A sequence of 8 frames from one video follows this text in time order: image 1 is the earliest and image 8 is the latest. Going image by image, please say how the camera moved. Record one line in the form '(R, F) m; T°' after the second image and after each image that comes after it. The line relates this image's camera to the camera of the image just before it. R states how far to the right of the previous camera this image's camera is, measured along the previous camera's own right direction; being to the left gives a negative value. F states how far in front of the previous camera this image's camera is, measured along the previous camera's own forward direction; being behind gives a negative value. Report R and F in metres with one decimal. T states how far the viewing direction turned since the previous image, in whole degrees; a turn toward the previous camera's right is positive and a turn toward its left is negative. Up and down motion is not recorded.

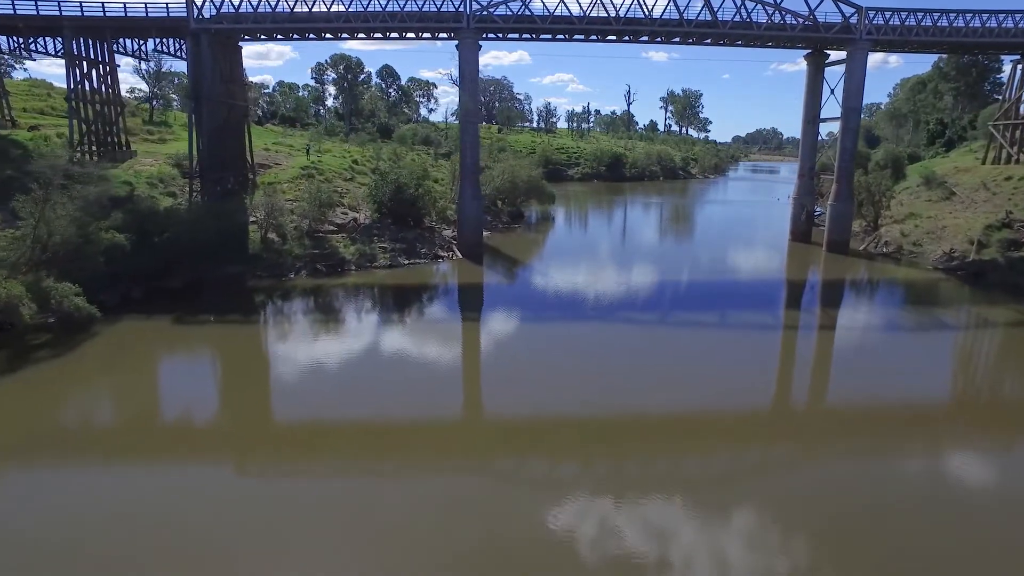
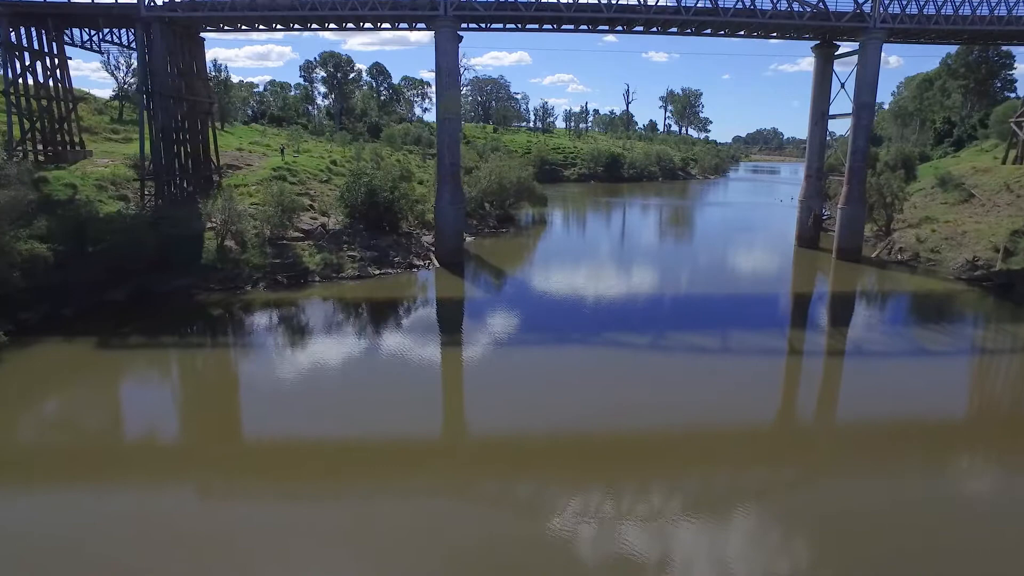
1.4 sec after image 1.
(+0.7, +2.0) m; 0°
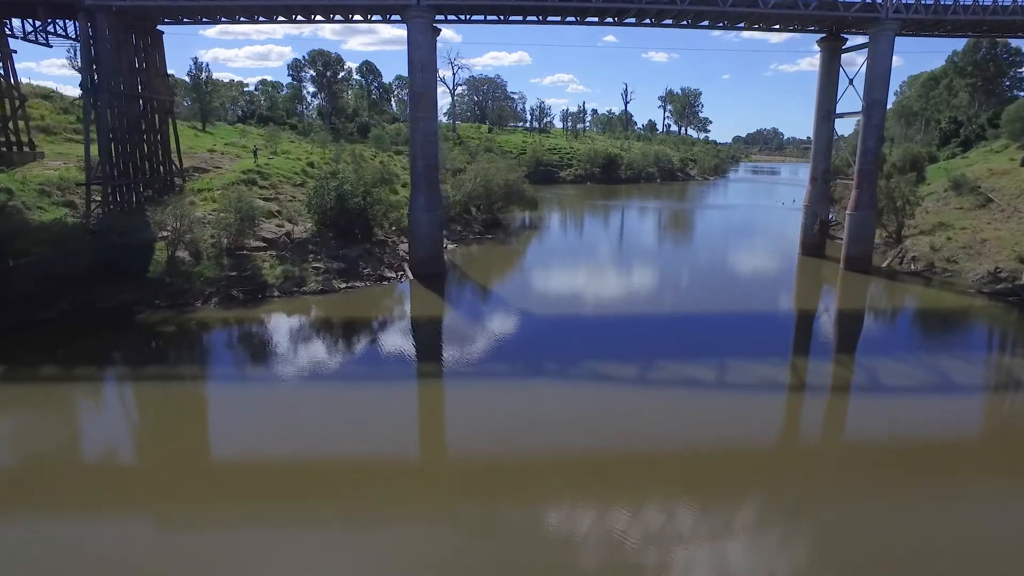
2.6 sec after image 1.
(+0.6, +1.8) m; 0°
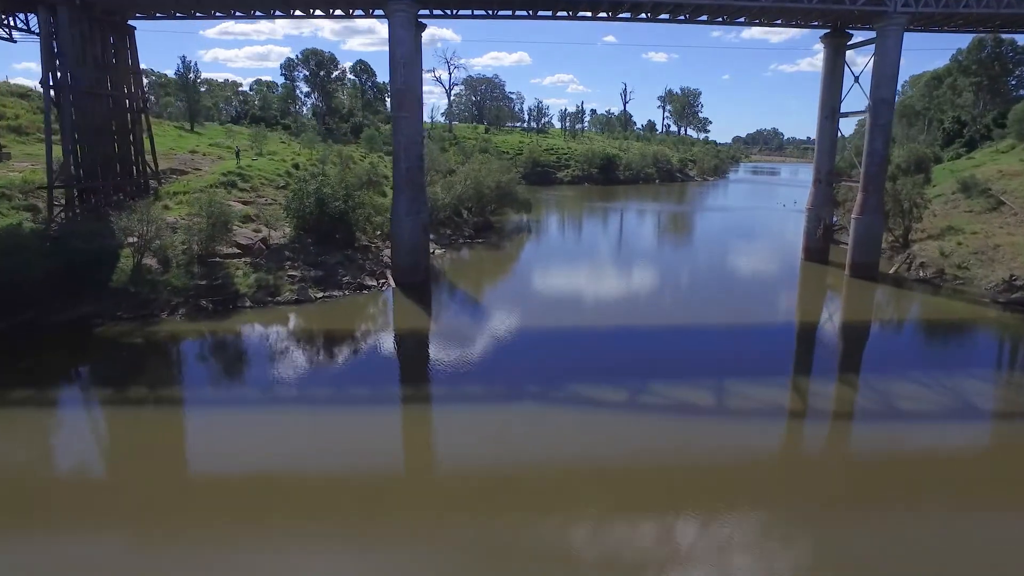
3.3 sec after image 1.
(+0.4, +1.1) m; 0°
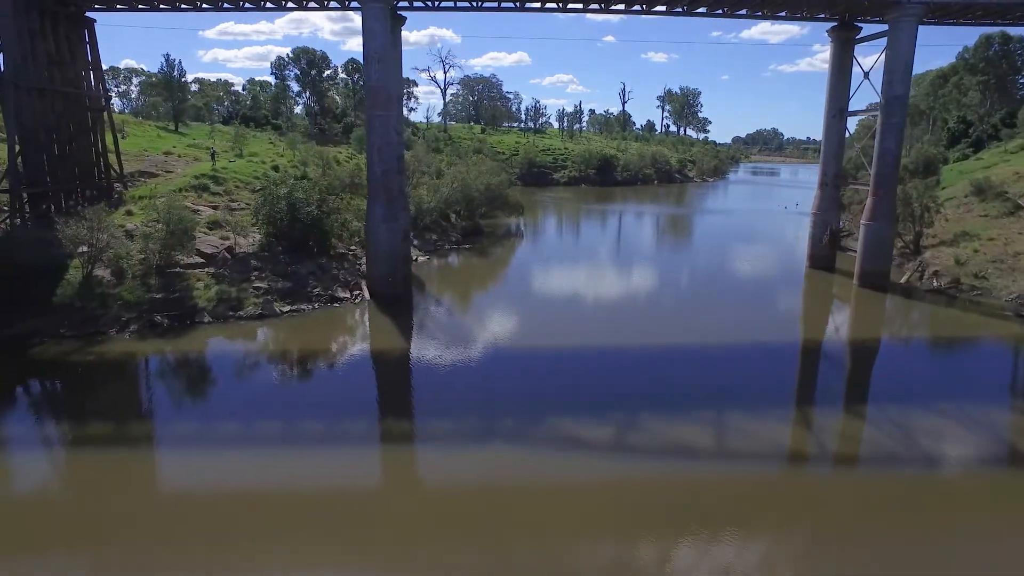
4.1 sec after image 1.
(+0.5, +1.4) m; 0°
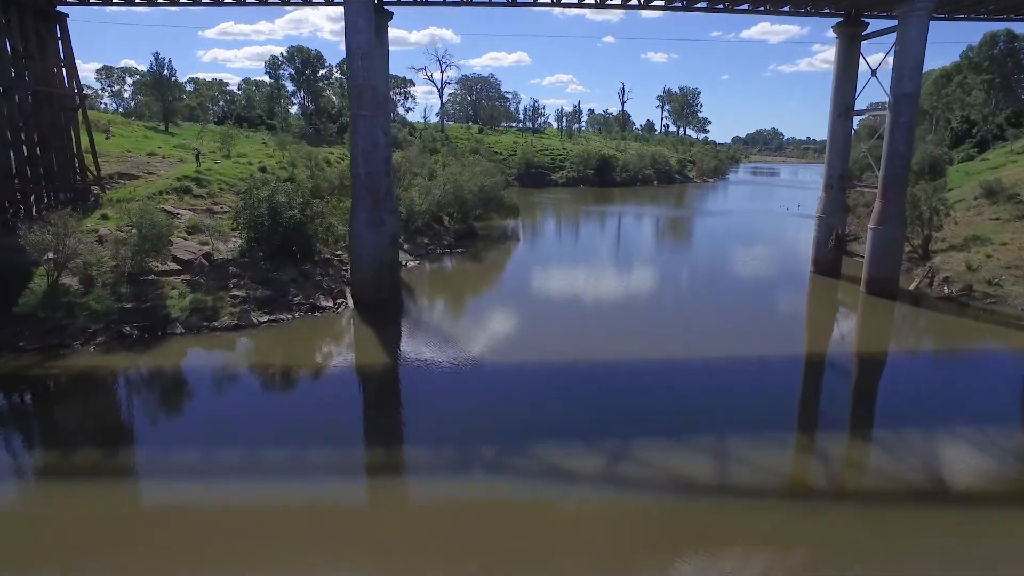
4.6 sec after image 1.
(+0.2, +0.8) m; 0°
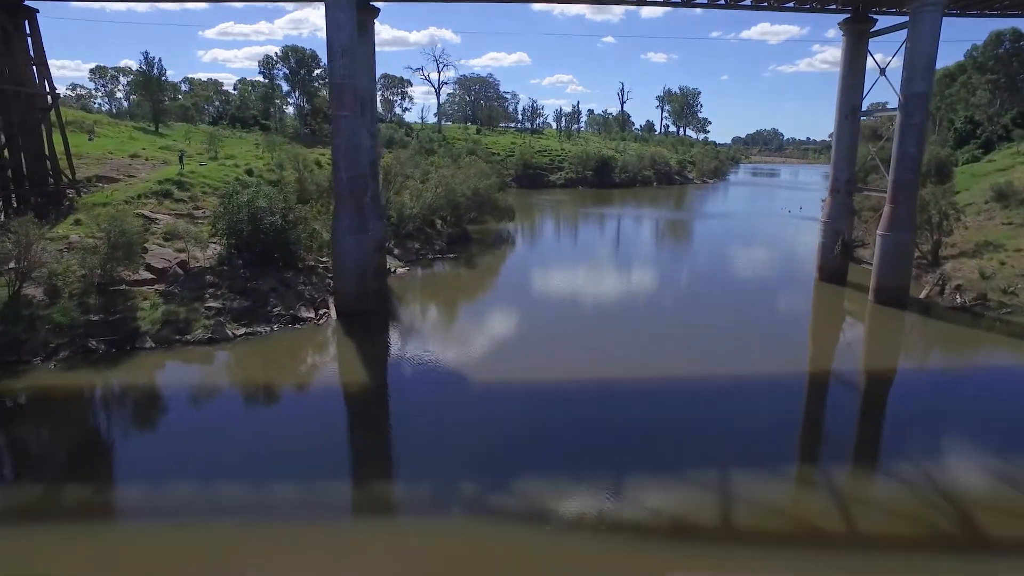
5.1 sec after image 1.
(+0.2, +0.9) m; 0°
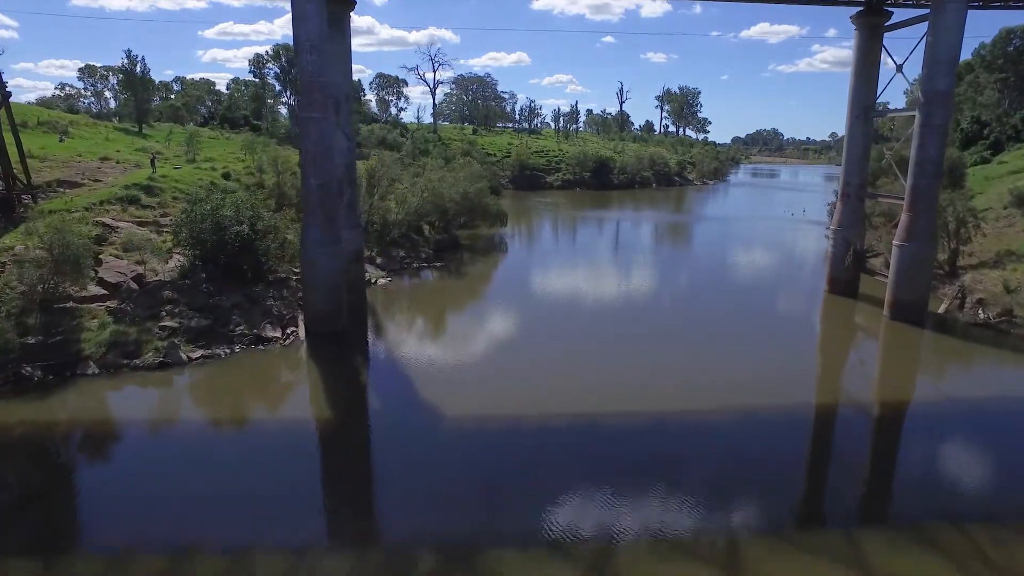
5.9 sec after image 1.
(+0.4, +1.4) m; 0°
